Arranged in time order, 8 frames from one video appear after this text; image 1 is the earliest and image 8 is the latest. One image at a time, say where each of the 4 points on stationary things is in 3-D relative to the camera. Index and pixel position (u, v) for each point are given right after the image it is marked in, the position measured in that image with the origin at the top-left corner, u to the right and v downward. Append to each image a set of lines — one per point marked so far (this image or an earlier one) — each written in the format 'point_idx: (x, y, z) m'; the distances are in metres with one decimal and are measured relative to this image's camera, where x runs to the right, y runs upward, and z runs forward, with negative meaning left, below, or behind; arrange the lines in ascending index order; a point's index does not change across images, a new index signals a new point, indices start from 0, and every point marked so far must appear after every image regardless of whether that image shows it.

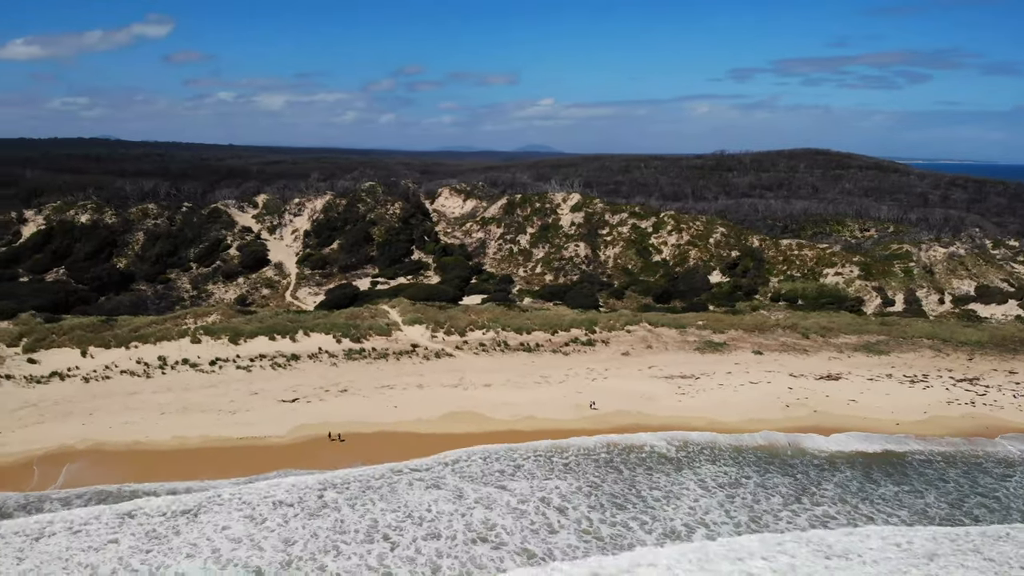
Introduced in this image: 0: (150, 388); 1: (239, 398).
0: (-6.0, -1.6, +14.7) m
1: (-4.5, -1.8, +14.5) m
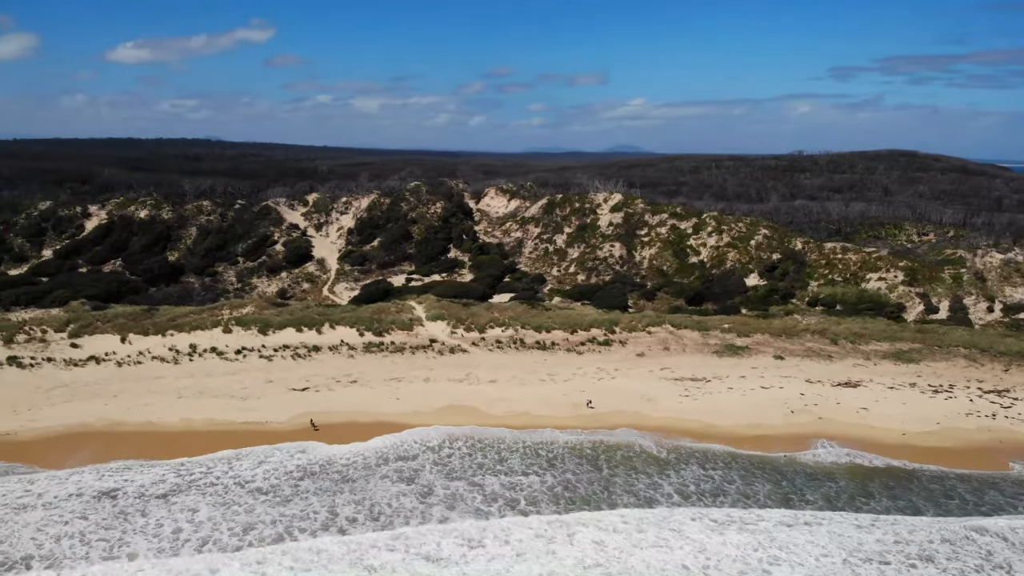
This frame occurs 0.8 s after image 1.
0: (-6.0, -1.5, +15.6) m
1: (-4.5, -1.7, +15.2) m
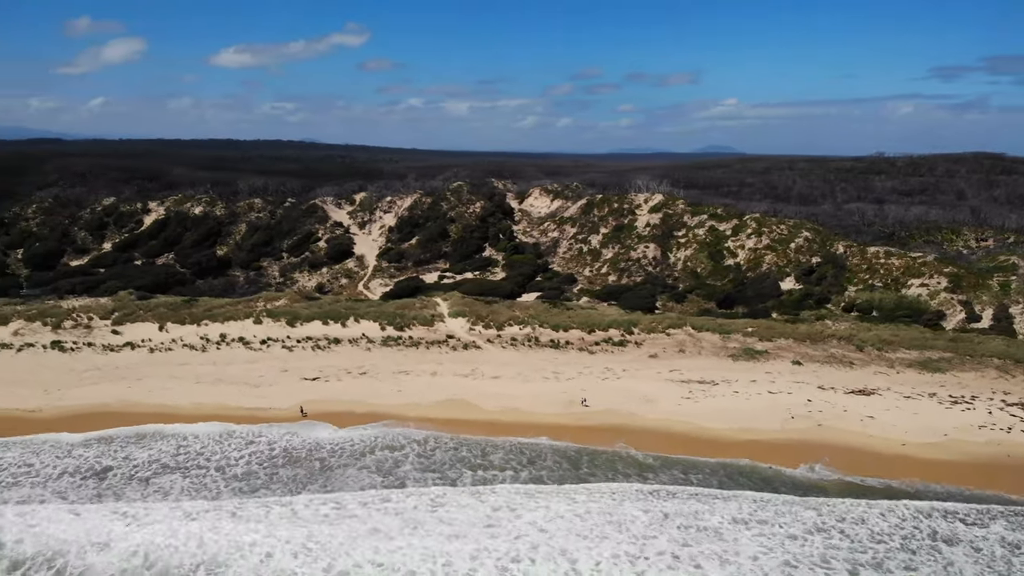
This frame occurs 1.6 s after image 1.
0: (-5.9, -1.3, +16.5) m
1: (-4.4, -1.5, +15.9) m
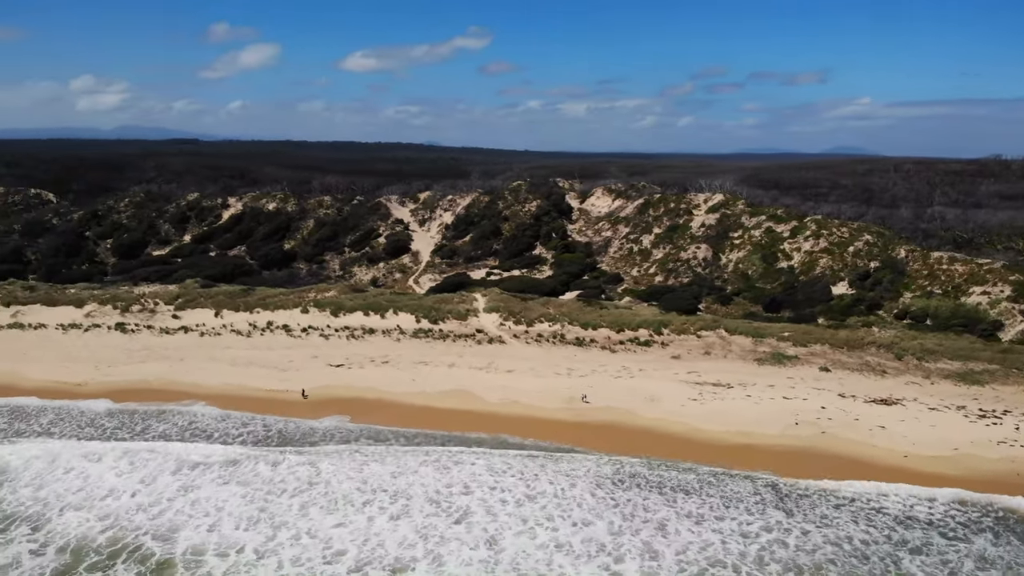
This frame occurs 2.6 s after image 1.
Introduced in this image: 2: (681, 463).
0: (-5.5, -1.1, +17.7) m
1: (-4.1, -1.4, +16.9) m
2: (+2.5, -2.5, +12.8) m
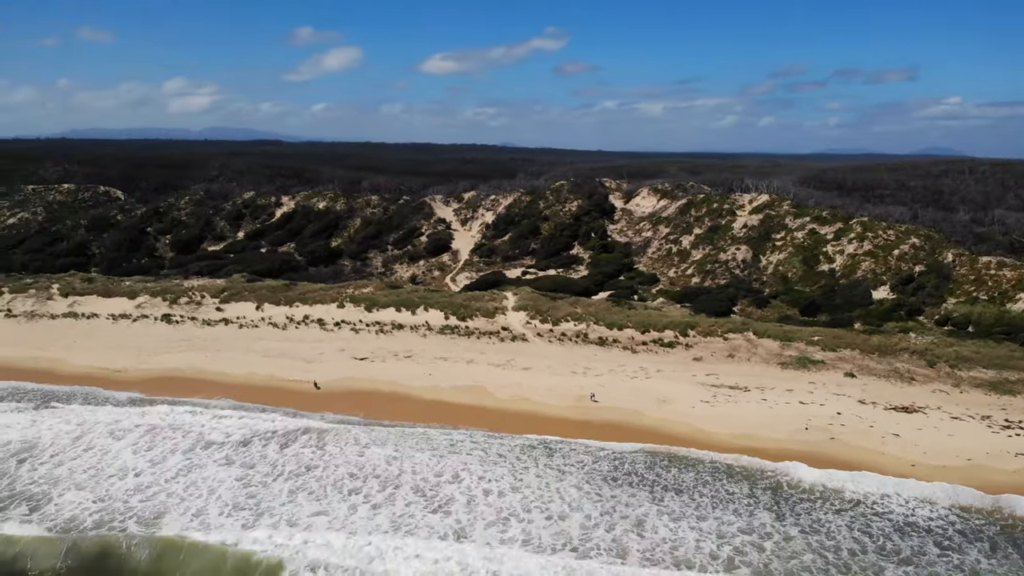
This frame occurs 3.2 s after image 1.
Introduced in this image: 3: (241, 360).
0: (-5.0, -1.0, +18.3) m
1: (-3.7, -1.3, +17.4) m
2: (+2.5, -2.5, +12.7) m
3: (-5.2, -1.4, +17.0) m
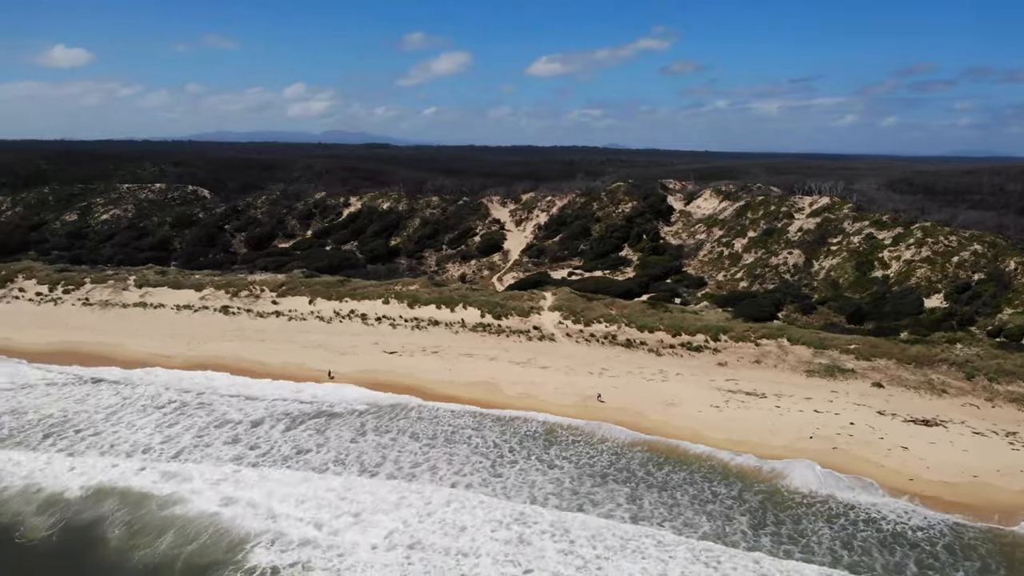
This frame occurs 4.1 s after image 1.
0: (-4.3, -0.9, +19.3) m
1: (-3.1, -1.2, +18.2) m
2: (+2.3, -2.6, +12.7) m
3: (-4.7, -1.3, +17.9) m
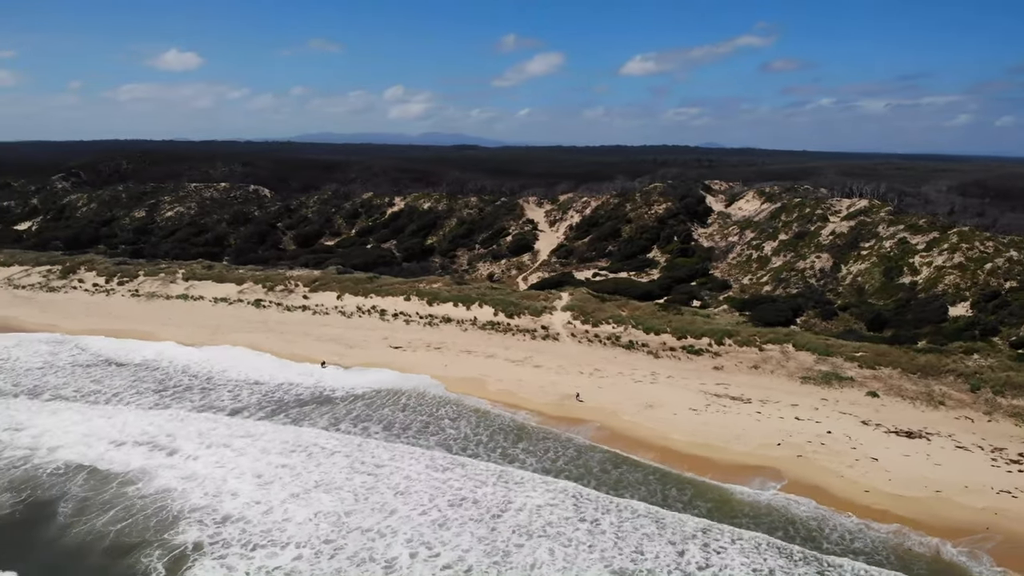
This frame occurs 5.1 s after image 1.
0: (-4.0, -0.8, +20.1) m
1: (-3.0, -1.1, +18.9) m
2: (+1.7, -2.6, +12.7) m
3: (-4.6, -1.2, +18.8) m
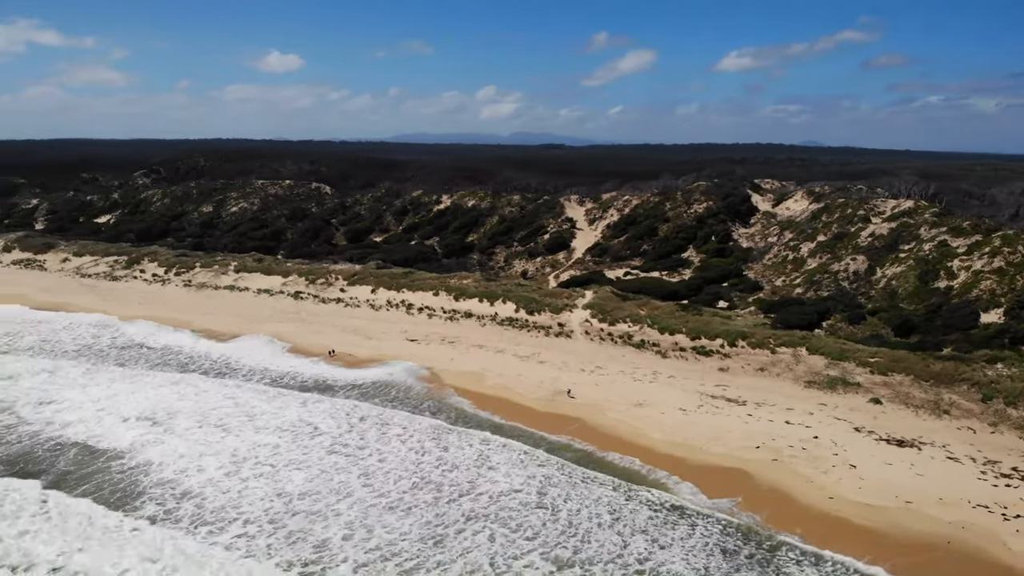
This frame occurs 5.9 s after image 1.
0: (-3.5, -0.7, +20.7) m
1: (-2.6, -1.0, +19.4) m
2: (+1.3, -2.6, +12.8) m
3: (-4.2, -1.0, +19.5) m
